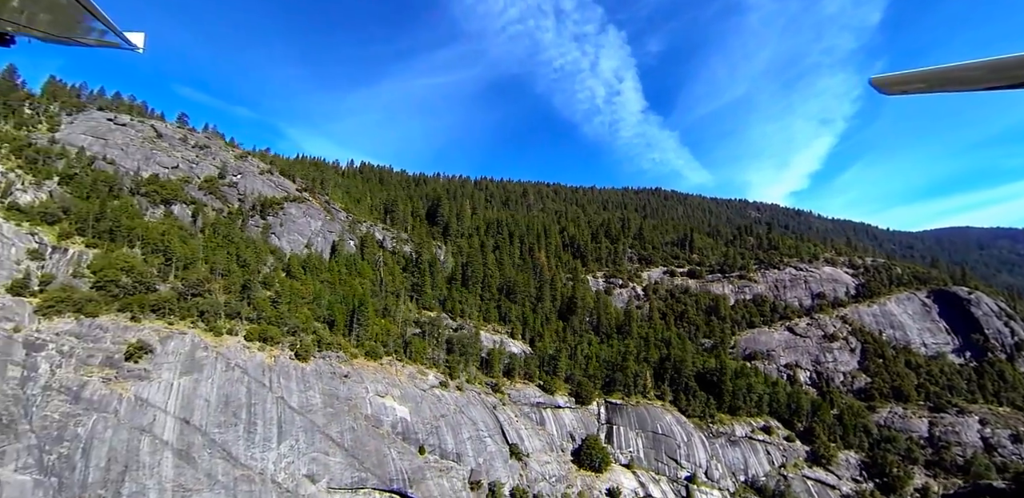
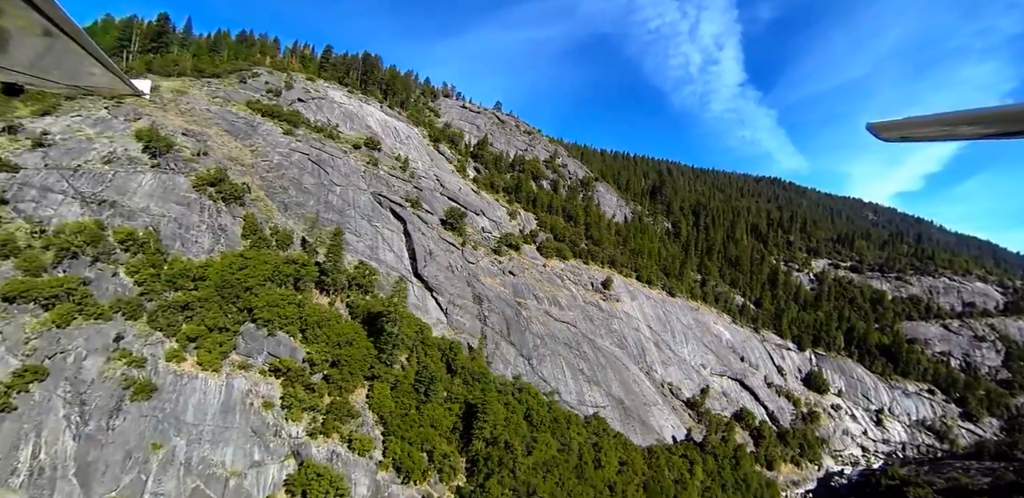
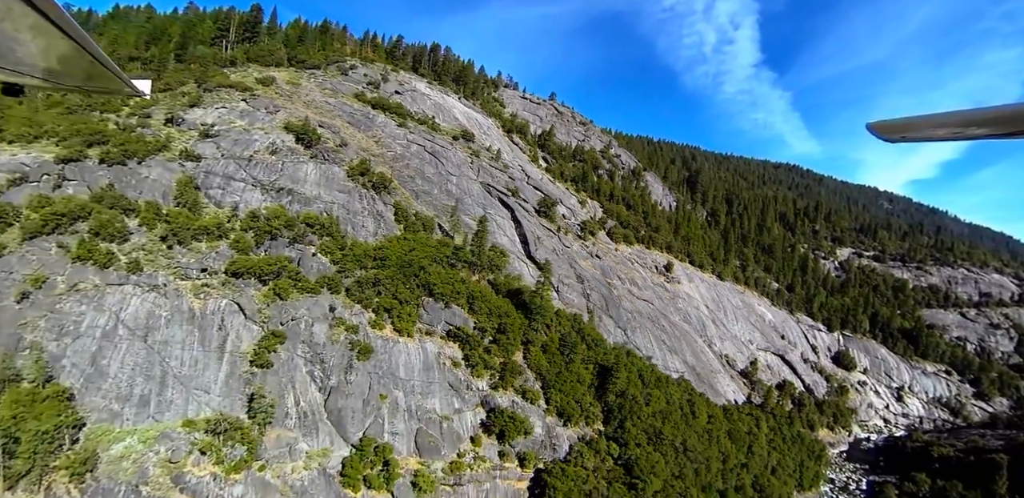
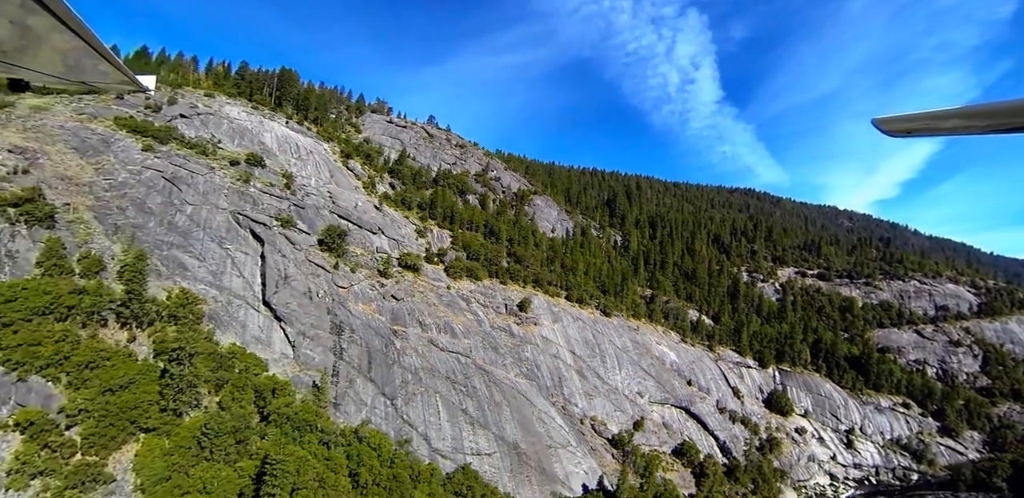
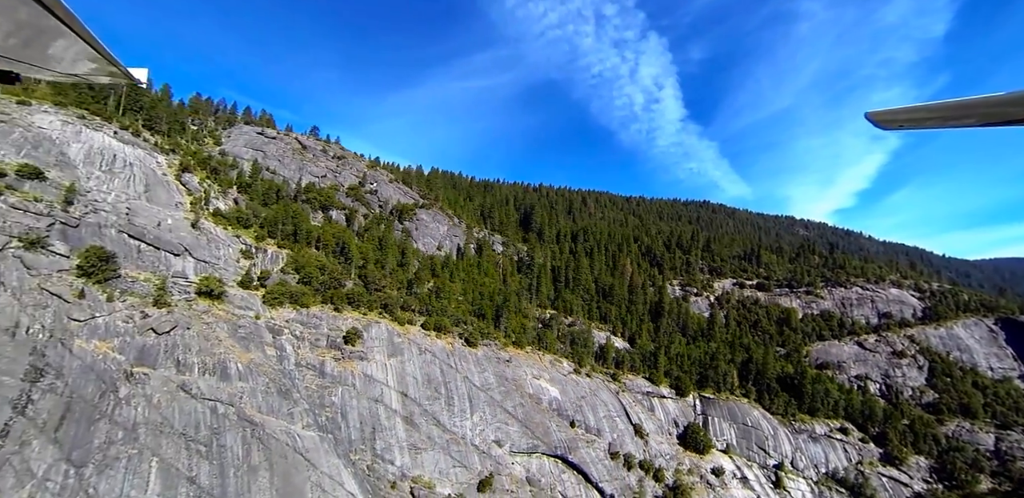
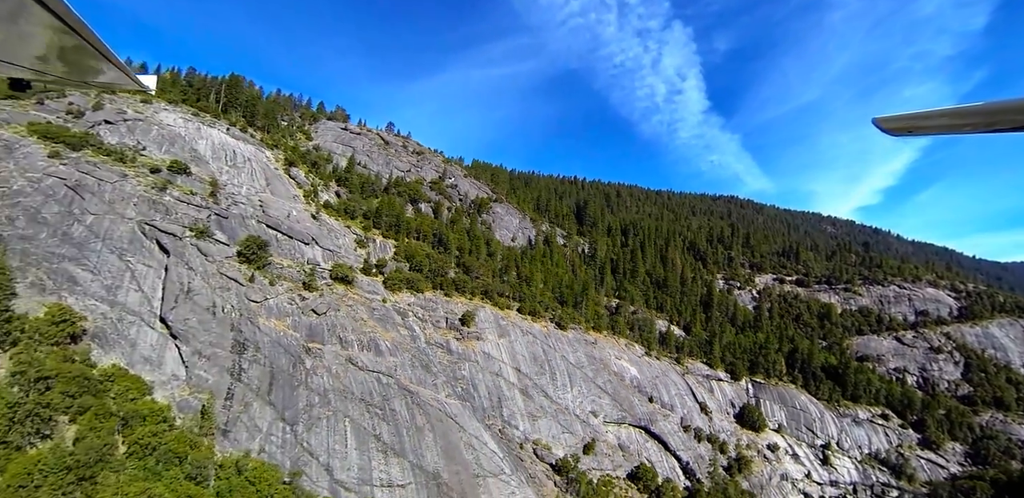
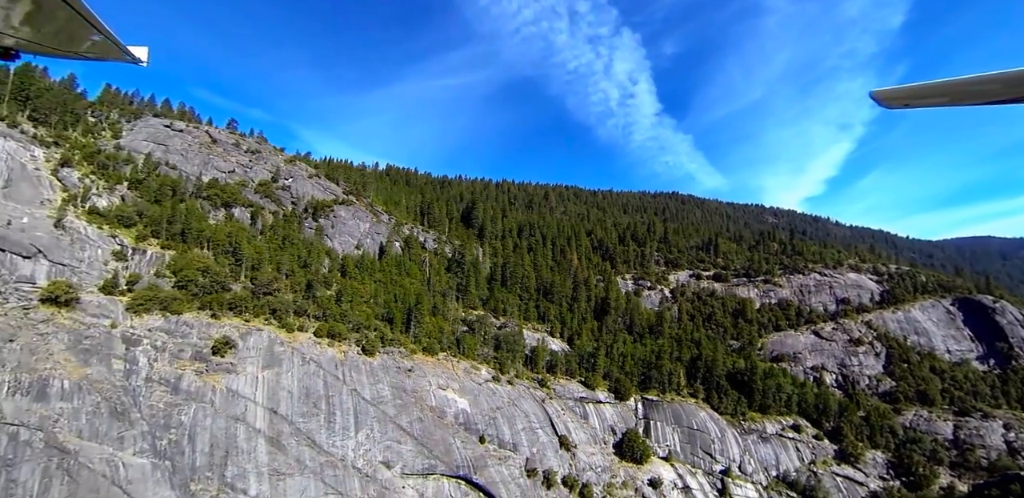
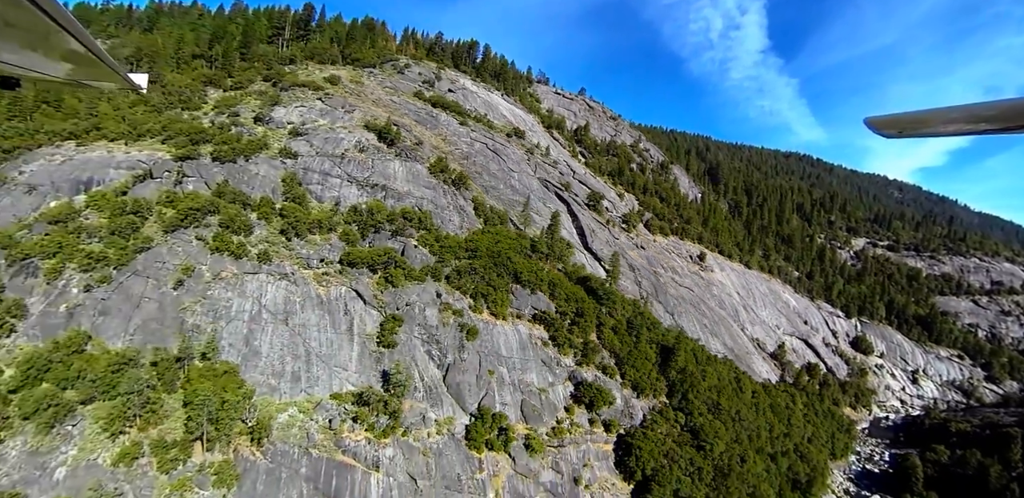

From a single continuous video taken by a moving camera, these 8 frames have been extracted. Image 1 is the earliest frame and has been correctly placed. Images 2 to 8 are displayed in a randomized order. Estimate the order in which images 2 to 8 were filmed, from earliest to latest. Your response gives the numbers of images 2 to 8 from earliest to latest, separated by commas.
7, 5, 6, 4, 2, 3, 8
